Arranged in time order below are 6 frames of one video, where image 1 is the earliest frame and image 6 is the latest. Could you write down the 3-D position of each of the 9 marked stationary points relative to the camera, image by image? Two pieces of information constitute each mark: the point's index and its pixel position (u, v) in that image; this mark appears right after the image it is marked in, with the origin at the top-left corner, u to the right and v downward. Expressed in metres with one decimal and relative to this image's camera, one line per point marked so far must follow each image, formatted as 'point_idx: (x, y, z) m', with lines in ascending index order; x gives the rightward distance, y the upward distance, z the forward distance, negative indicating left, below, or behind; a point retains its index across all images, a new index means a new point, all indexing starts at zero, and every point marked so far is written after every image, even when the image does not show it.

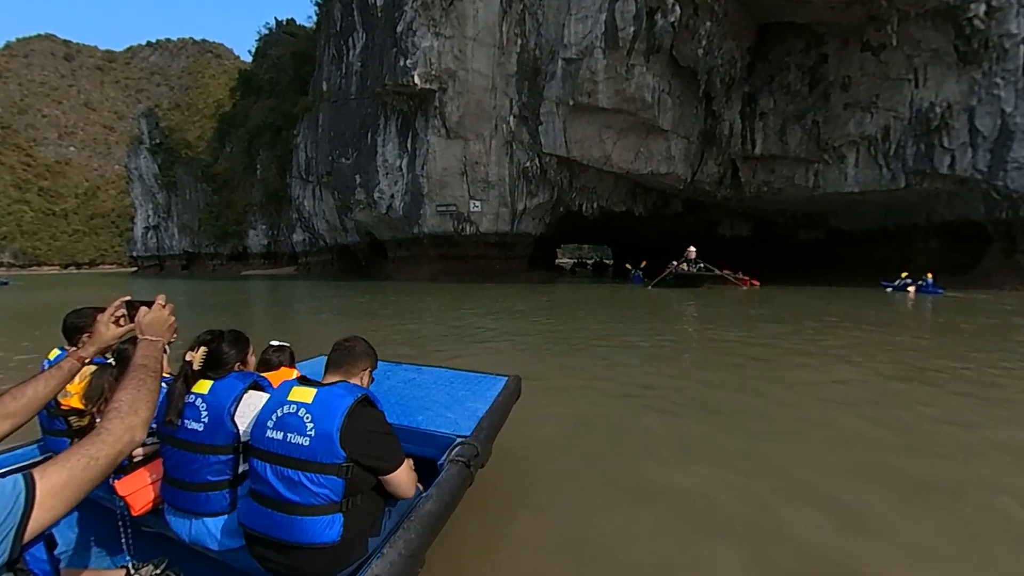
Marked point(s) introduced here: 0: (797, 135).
0: (+8.9, +4.8, +17.0) m
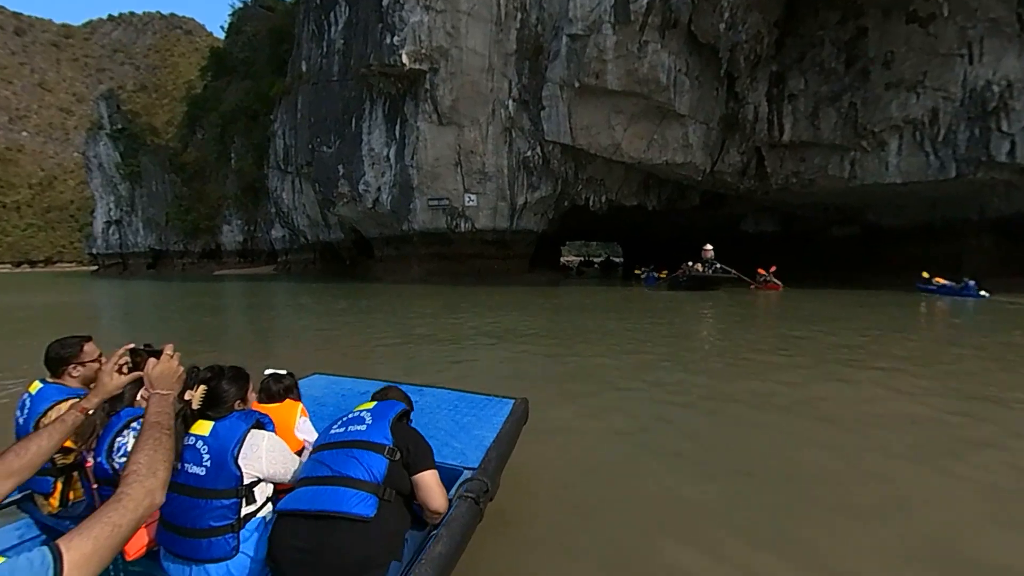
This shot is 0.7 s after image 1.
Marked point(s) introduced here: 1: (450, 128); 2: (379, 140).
0: (+8.8, +4.7, +15.1) m
1: (-1.9, +4.9, +17.0) m
2: (-4.3, +4.8, +17.6) m
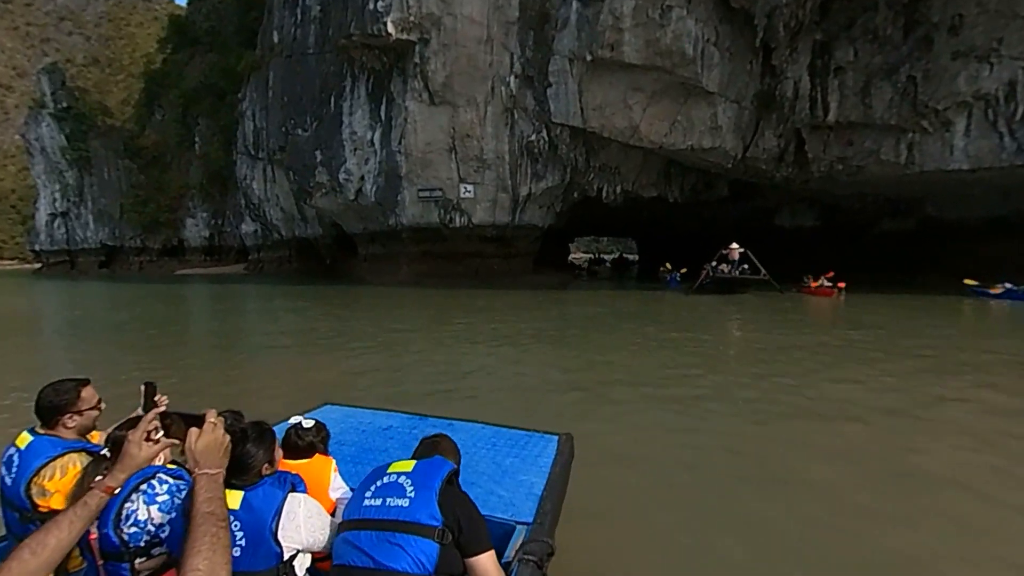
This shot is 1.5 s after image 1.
0: (+8.9, +4.6, +13.0) m
1: (-1.9, +4.9, +14.8) m
2: (-4.2, +4.7, +15.4) m
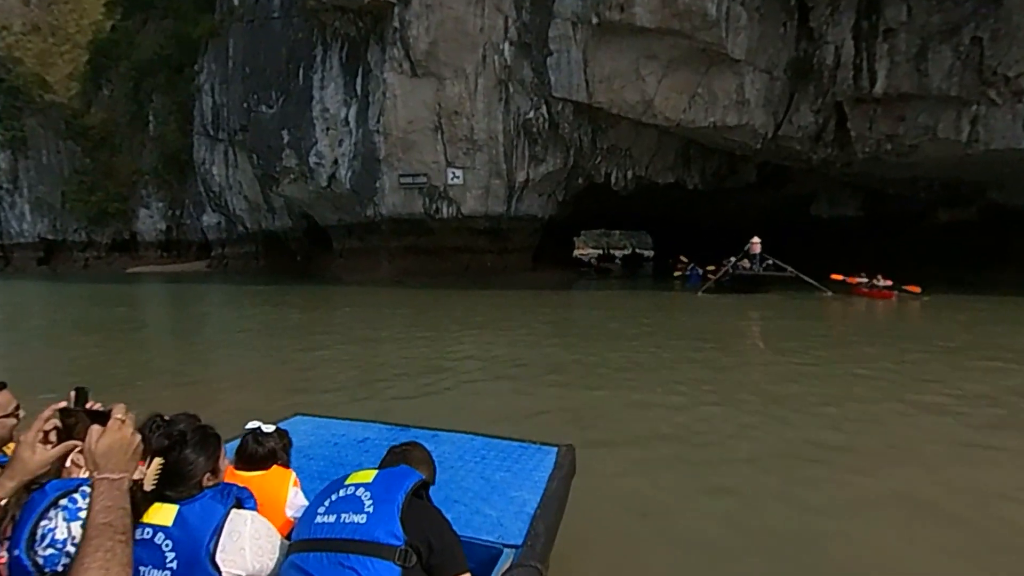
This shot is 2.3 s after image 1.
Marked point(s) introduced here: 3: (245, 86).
0: (+8.8, +4.6, +11.0) m
1: (-2.0, +4.9, +12.9) m
2: (-4.3, +4.7, +13.5) m
3: (-7.1, +5.4, +15.0) m
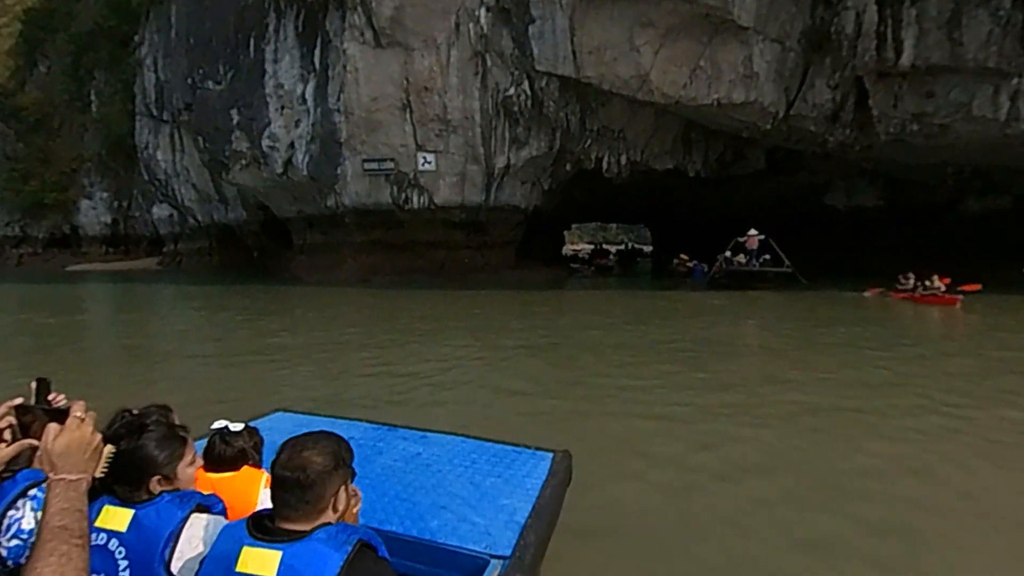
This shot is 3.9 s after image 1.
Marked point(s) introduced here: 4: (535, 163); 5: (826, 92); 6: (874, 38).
0: (+8.3, +4.6, +9.7) m
1: (-2.5, +4.9, +11.4) m
2: (-4.8, +4.7, +11.9) m
3: (-7.6, +5.4, +13.4) m
4: (+0.5, +2.8, +12.2) m
5: (+6.2, +3.9, +10.8) m
6: (+6.8, +4.7, +10.2) m
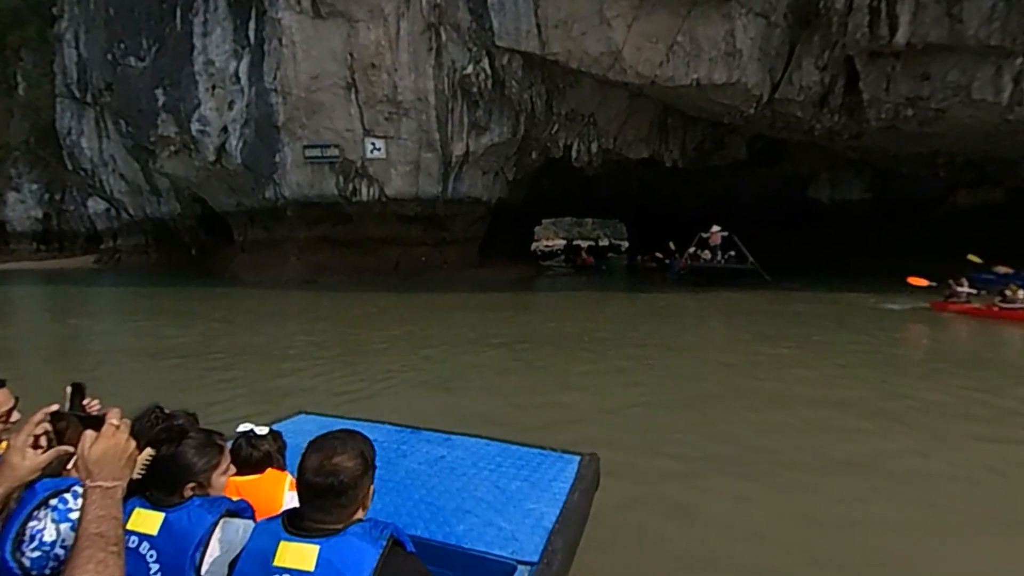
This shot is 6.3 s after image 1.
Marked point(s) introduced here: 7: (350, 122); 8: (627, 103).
0: (+7.6, +4.6, +8.8) m
1: (-3.2, +4.9, +10.1) m
2: (-5.6, +4.7, +10.6) m
3: (-8.5, +5.4, +11.9) m
4: (-0.3, +2.8, +11.0) m
5: (+5.4, +3.9, +9.8) m
6: (+6.0, +4.7, +9.2) m
7: (-3.1, +3.2, +10.4) m
8: (+2.2, +3.6, +10.7) m
